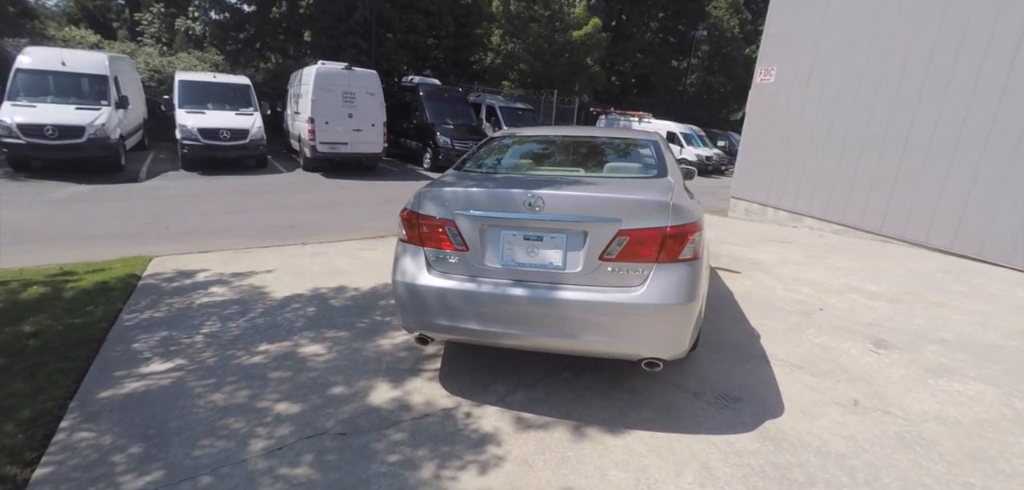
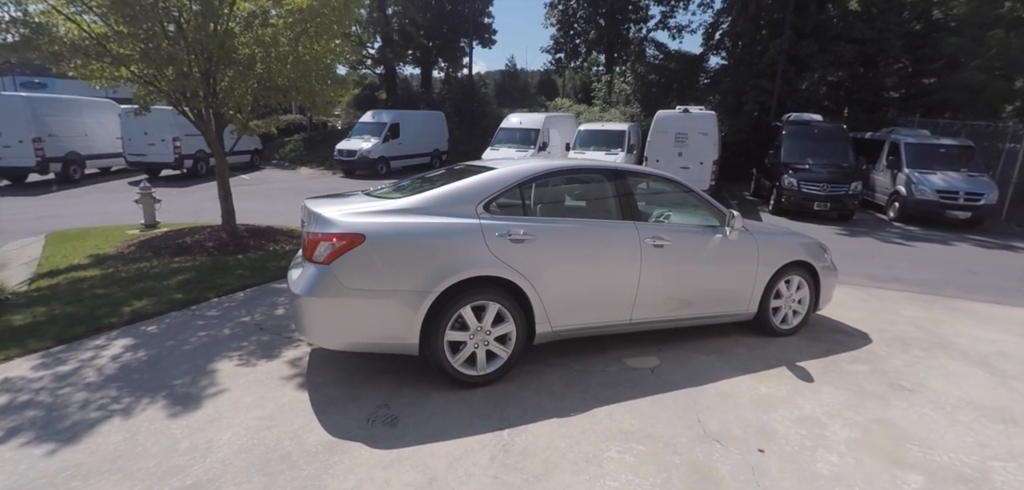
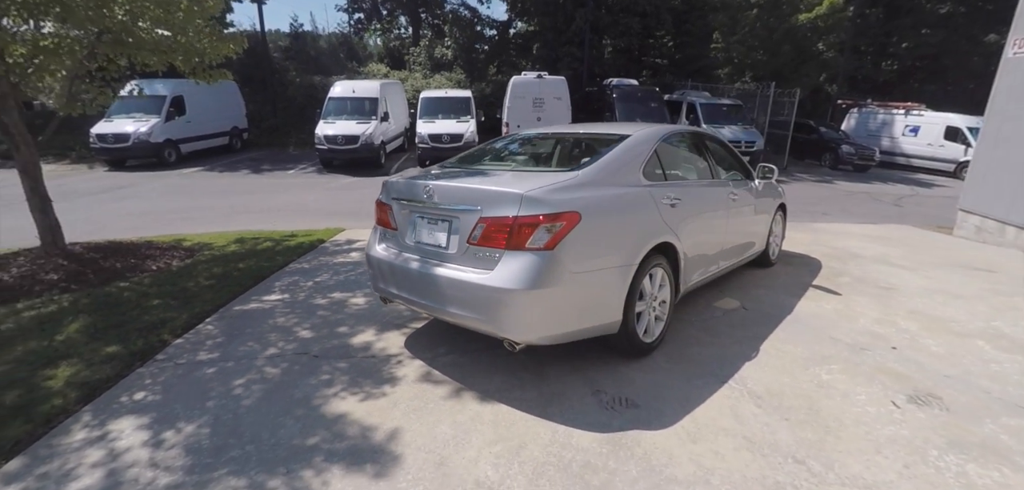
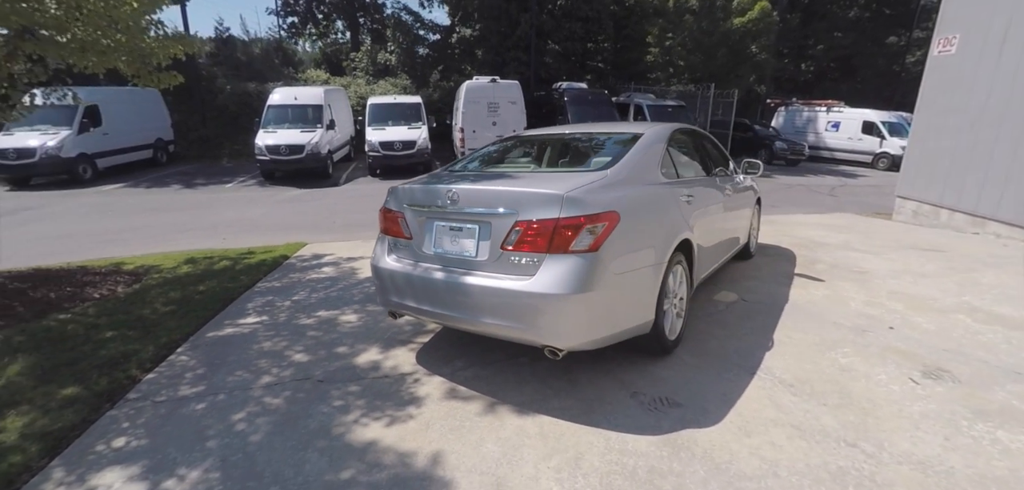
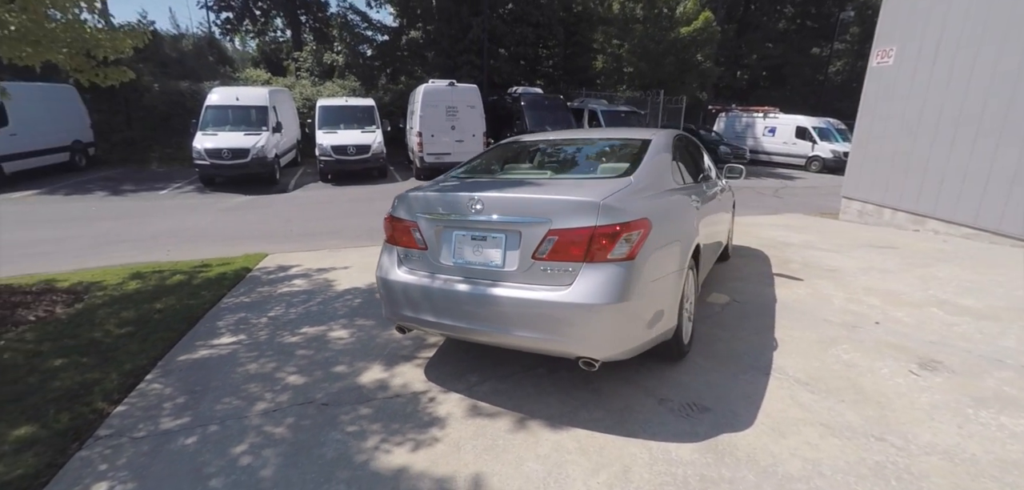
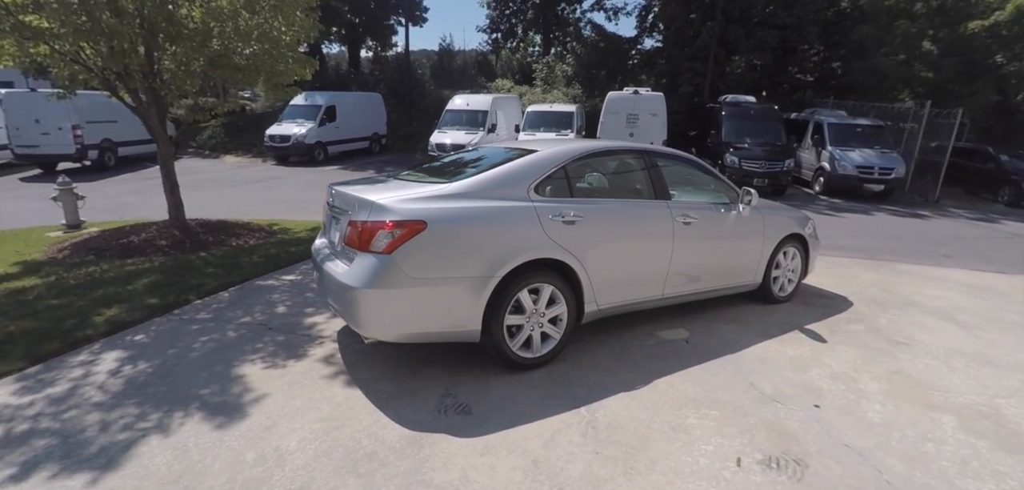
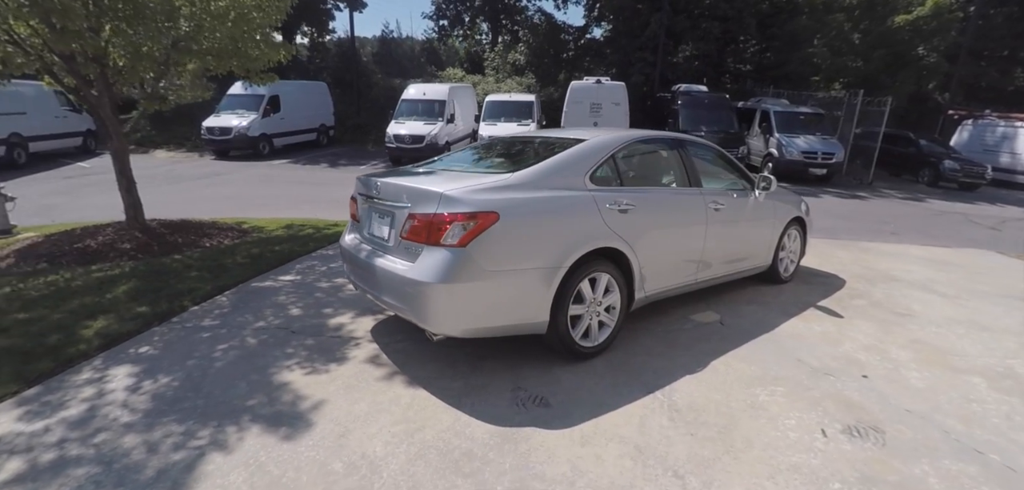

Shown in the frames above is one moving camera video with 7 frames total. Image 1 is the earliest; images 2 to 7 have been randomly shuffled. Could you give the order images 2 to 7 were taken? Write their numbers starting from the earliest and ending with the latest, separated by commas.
5, 4, 3, 7, 6, 2
